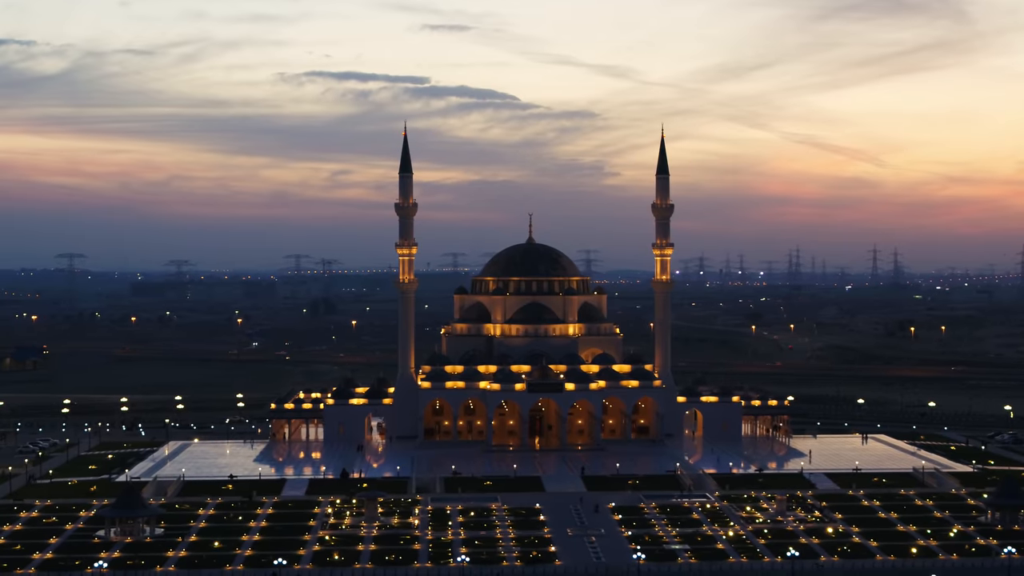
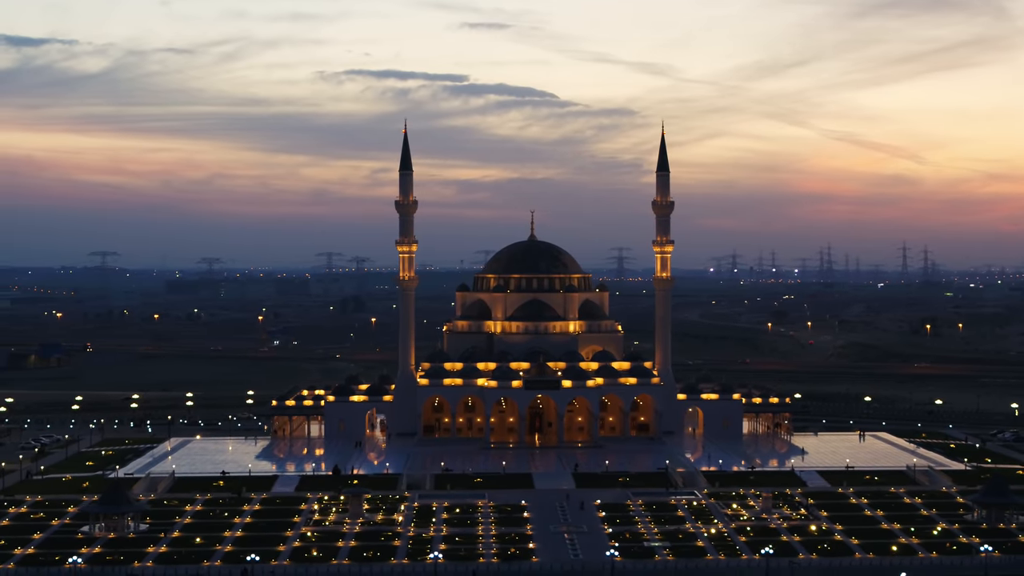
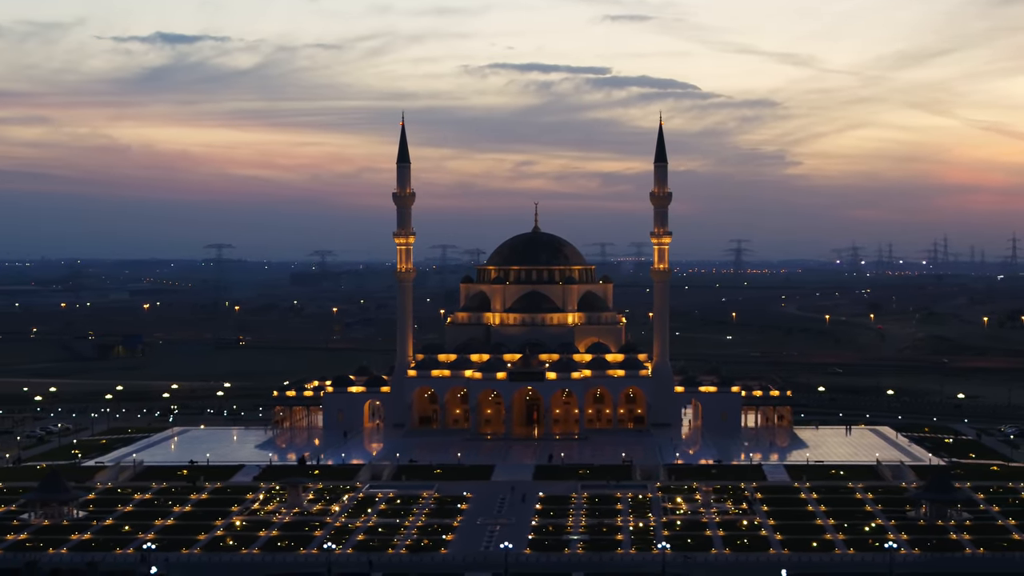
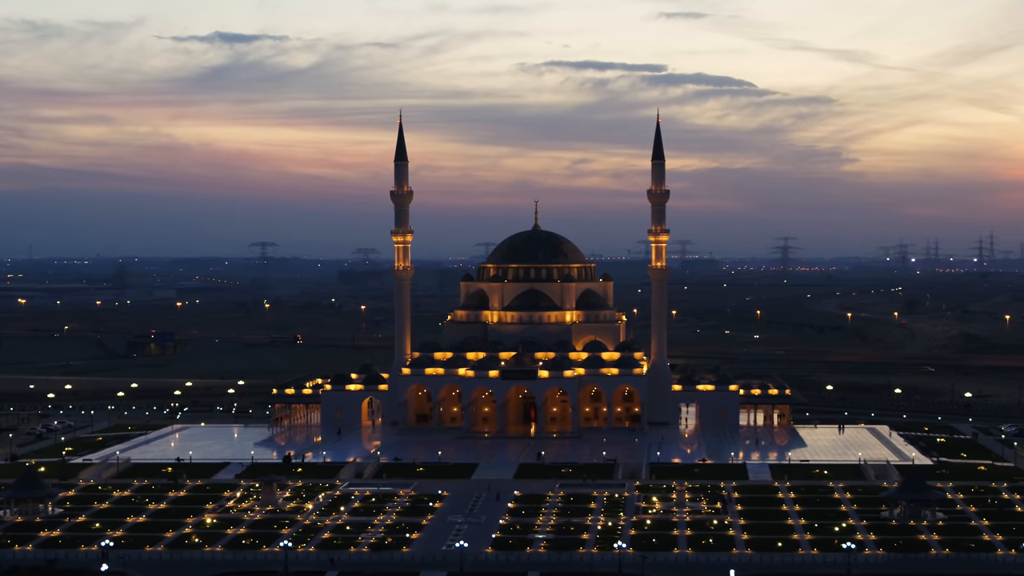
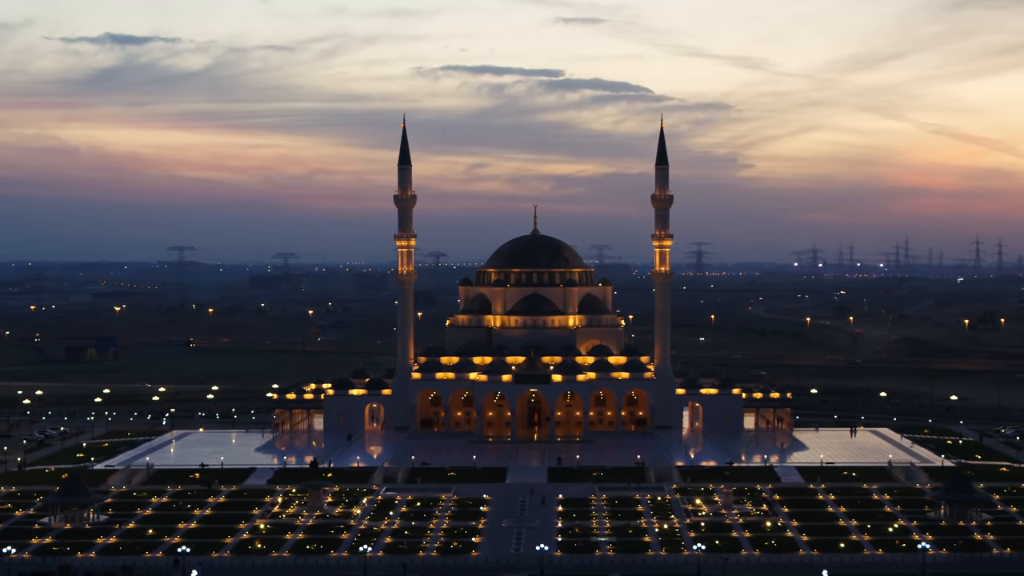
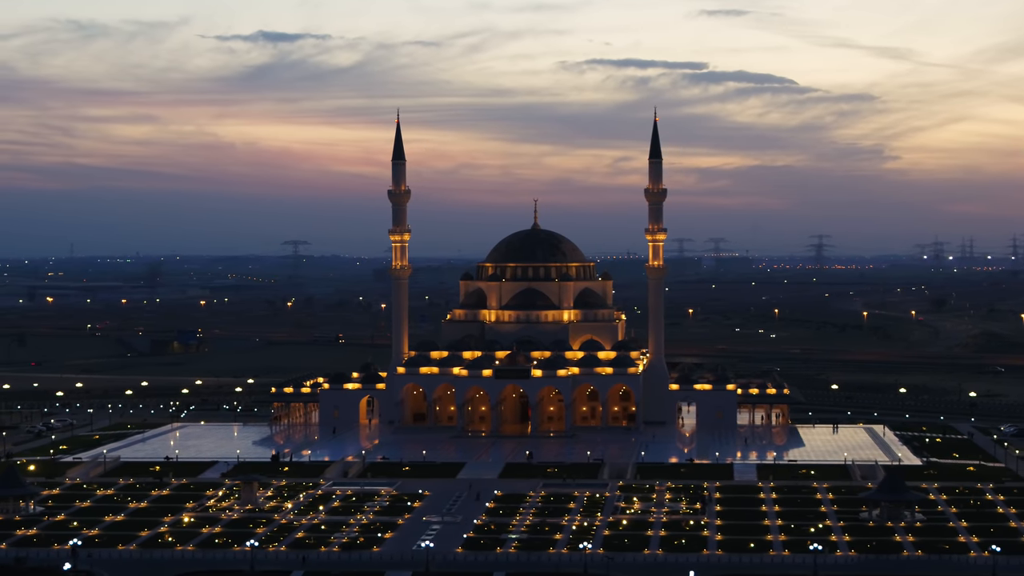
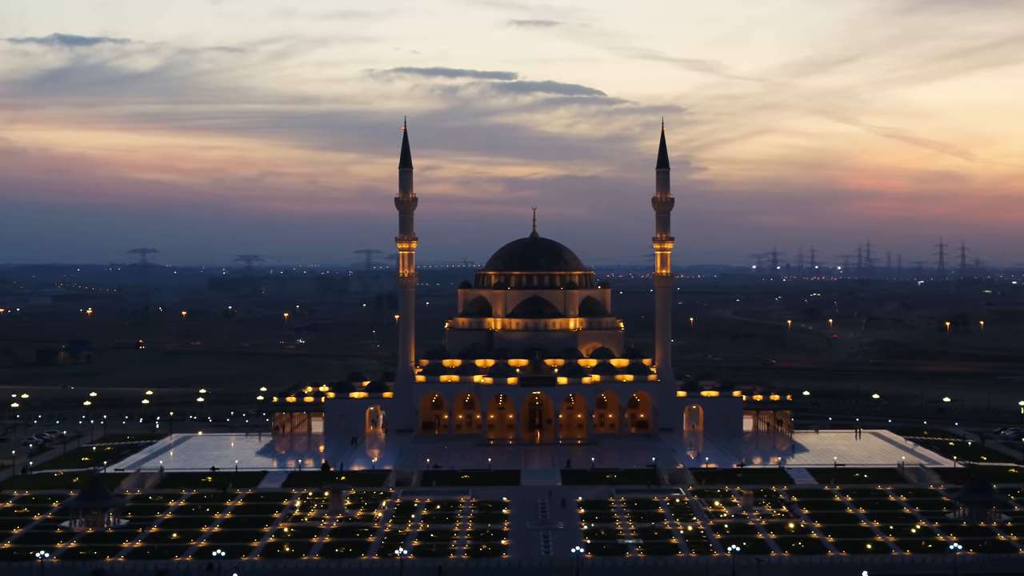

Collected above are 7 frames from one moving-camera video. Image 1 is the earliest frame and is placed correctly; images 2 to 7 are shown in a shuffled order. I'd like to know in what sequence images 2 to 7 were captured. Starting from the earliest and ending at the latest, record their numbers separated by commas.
2, 7, 5, 3, 4, 6
